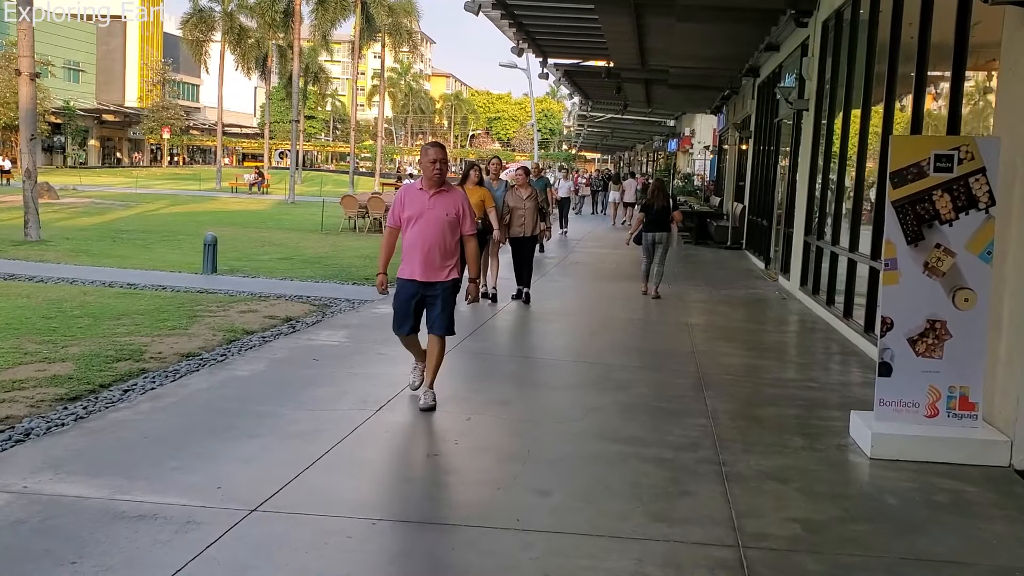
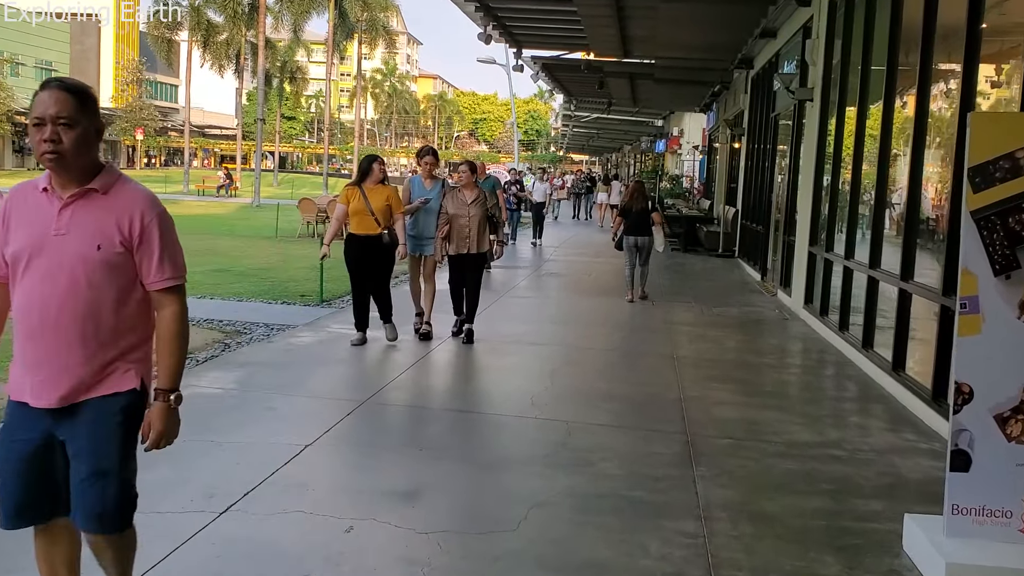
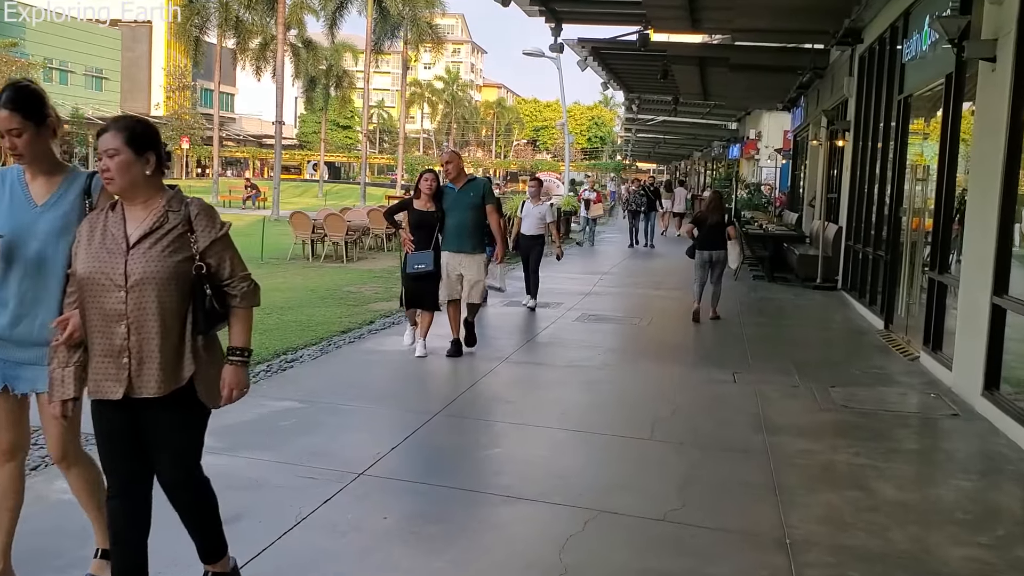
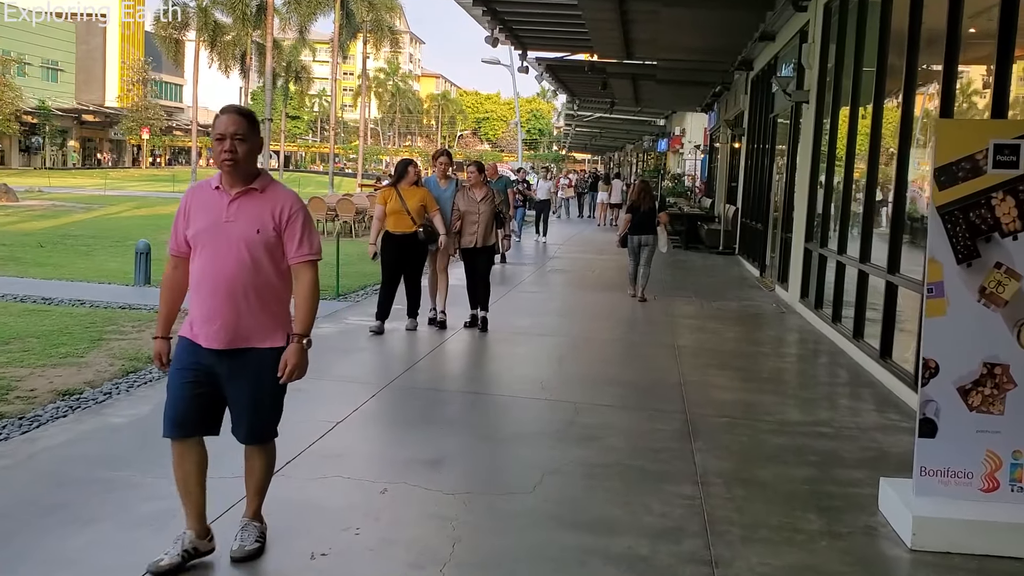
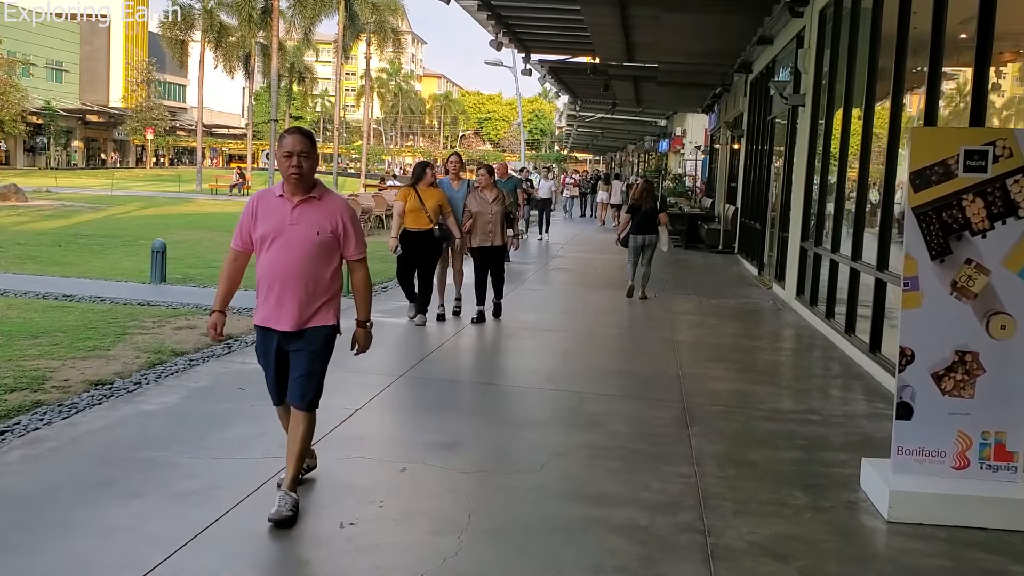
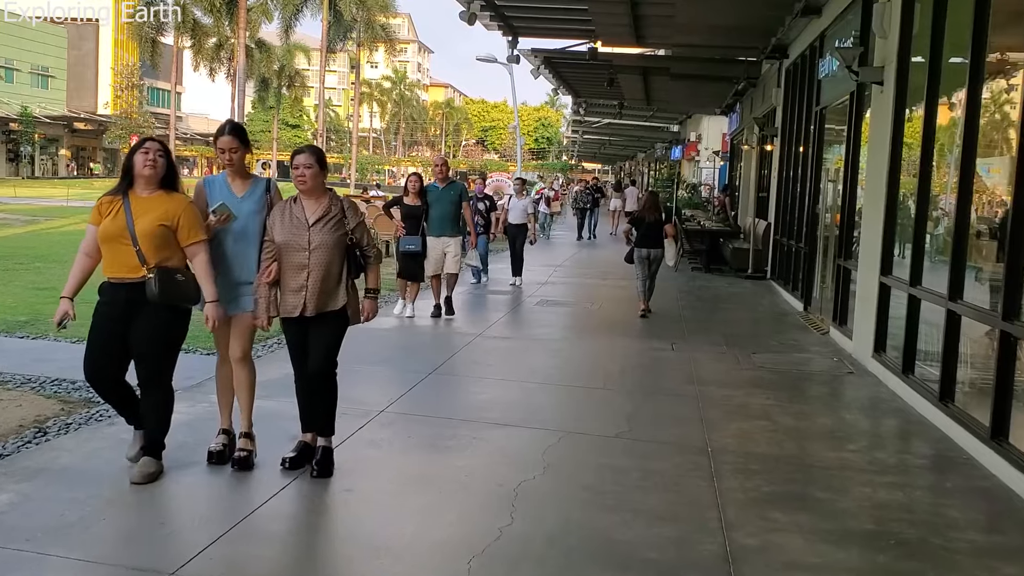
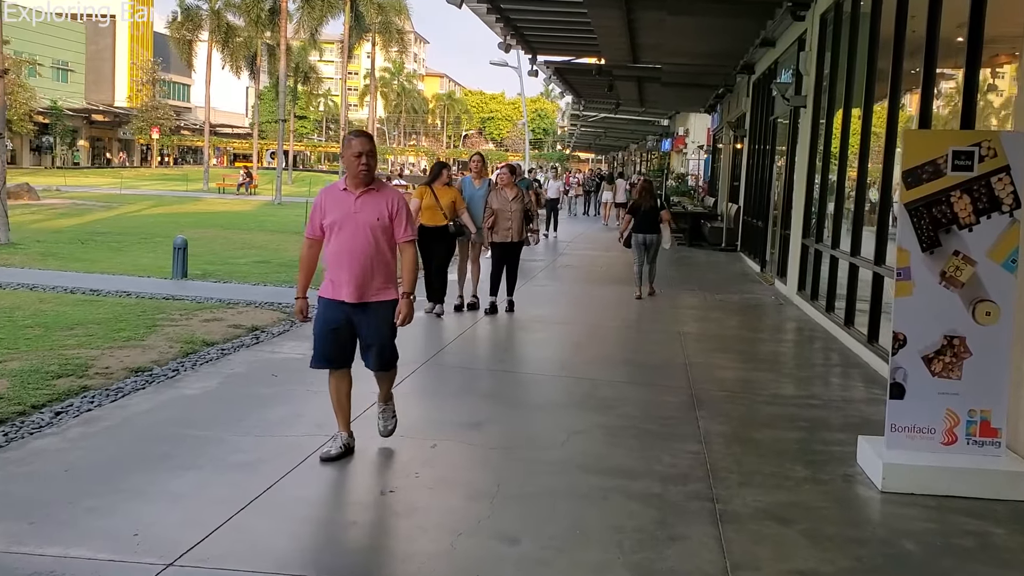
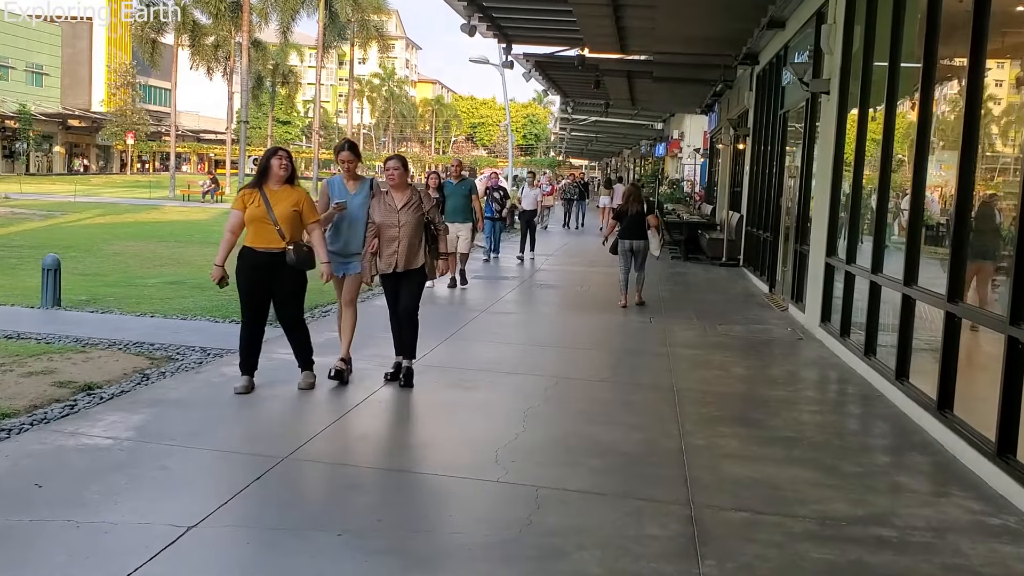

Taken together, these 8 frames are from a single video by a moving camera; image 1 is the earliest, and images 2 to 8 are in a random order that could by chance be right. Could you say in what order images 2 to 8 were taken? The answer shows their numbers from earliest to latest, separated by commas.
7, 5, 4, 2, 8, 6, 3
